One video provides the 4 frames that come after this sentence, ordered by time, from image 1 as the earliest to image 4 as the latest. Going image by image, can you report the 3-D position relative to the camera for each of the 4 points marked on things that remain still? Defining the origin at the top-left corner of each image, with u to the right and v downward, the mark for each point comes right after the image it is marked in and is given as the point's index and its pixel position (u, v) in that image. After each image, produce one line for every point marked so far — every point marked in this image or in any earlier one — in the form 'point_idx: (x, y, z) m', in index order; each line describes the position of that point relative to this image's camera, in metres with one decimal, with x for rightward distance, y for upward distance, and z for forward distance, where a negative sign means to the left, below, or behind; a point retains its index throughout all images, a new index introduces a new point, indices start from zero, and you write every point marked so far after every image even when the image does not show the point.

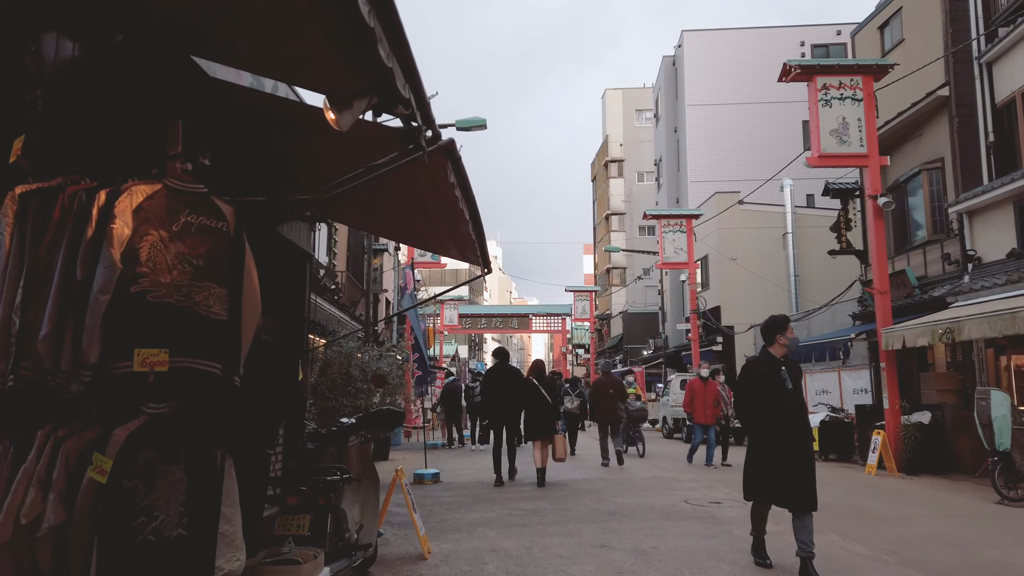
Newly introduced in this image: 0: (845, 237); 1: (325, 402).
0: (+7.6, +1.2, +16.6) m
1: (-3.1, -1.9, +11.9) m
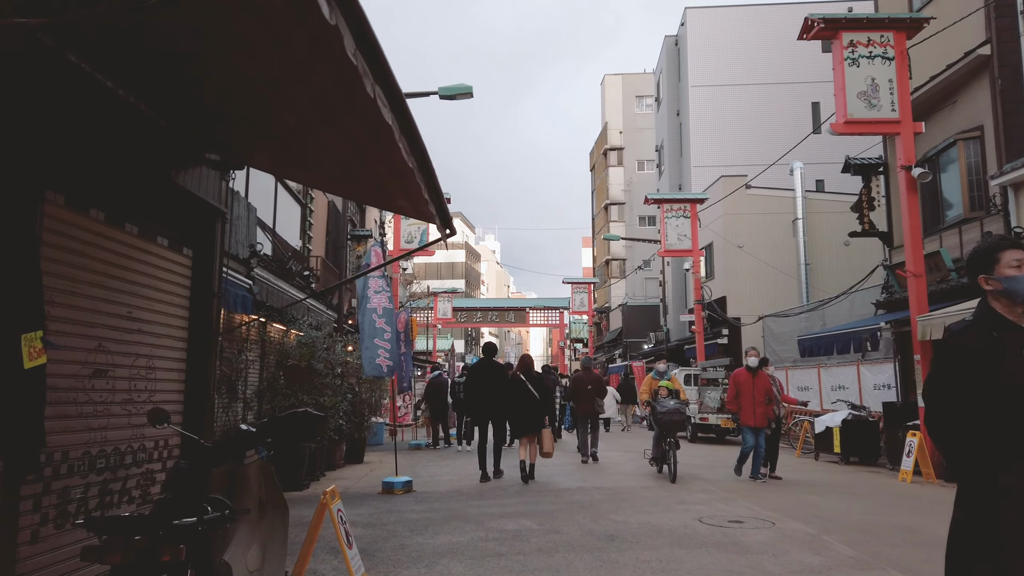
0: (+7.4, +1.5, +15.1) m
1: (-3.3, -1.6, +10.4) m
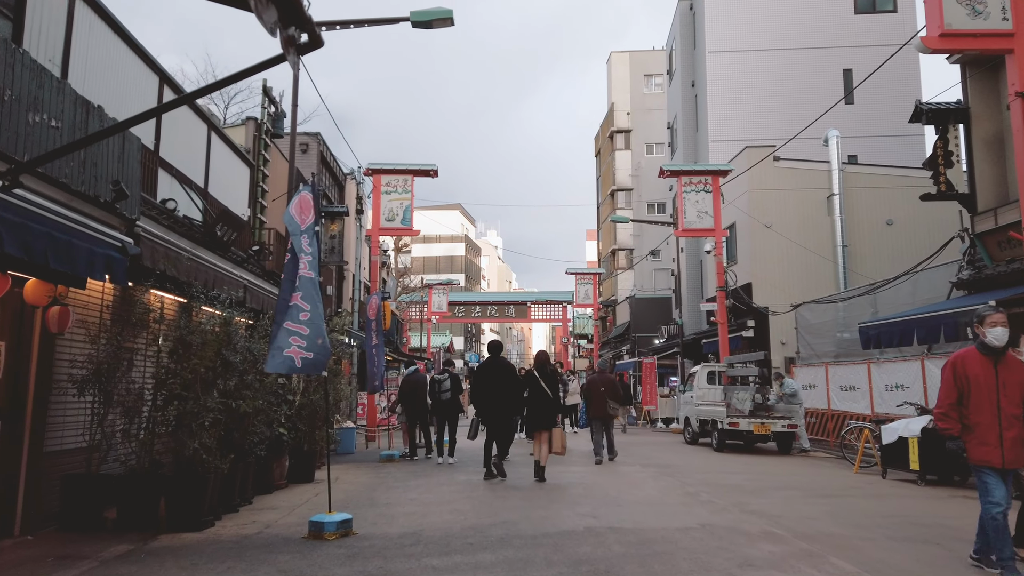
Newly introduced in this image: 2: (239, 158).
0: (+7.3, +1.9, +12.2) m
1: (-3.5, -1.2, +7.5) m
2: (-5.0, +2.4, +13.1) m
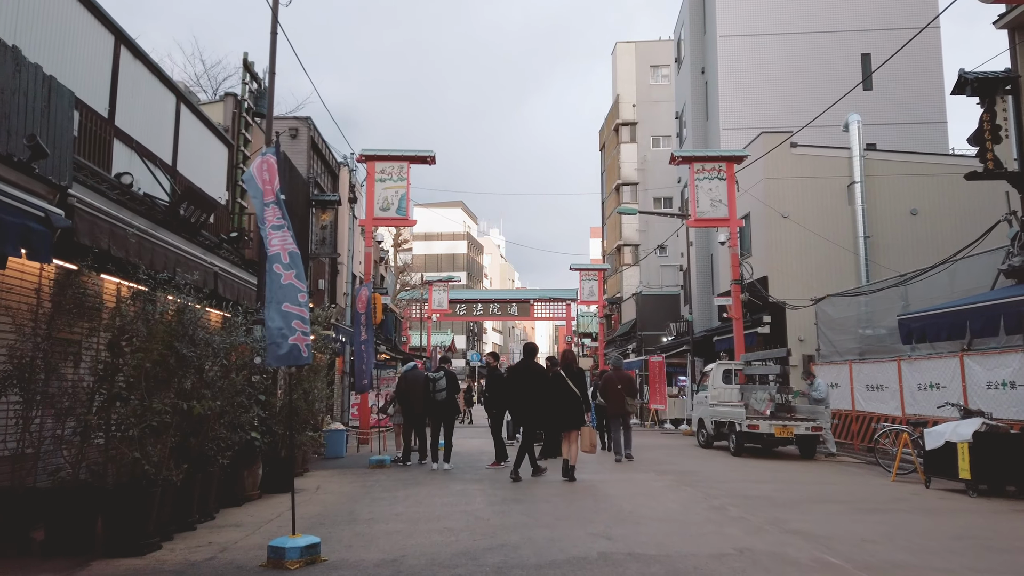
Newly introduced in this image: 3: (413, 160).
0: (+7.3, +2.1, +11.0) m
1: (-3.5, -1.0, +6.4) m
2: (-4.9, +2.5, +12.0) m
3: (-2.6, +3.3, +18.9) m
